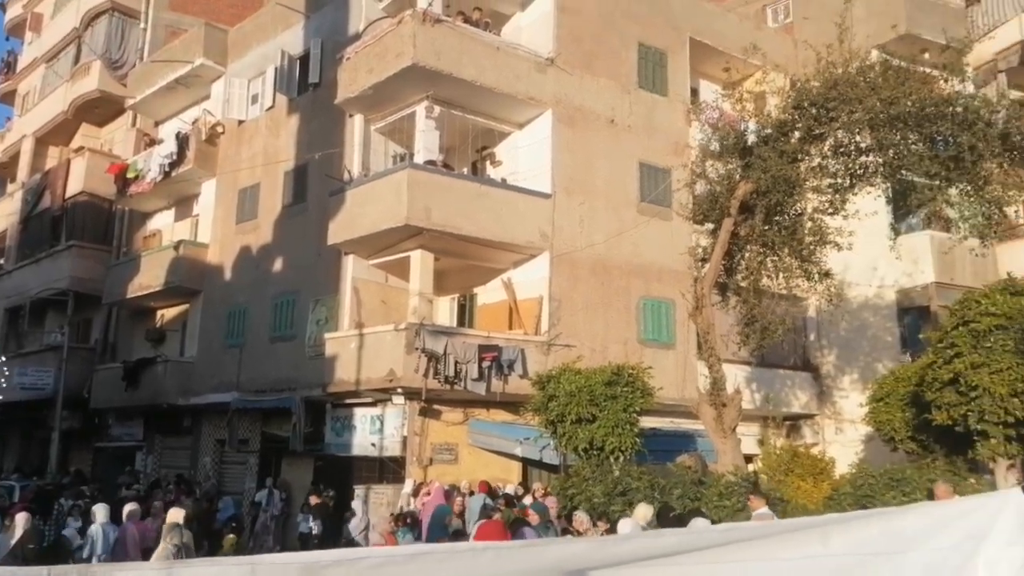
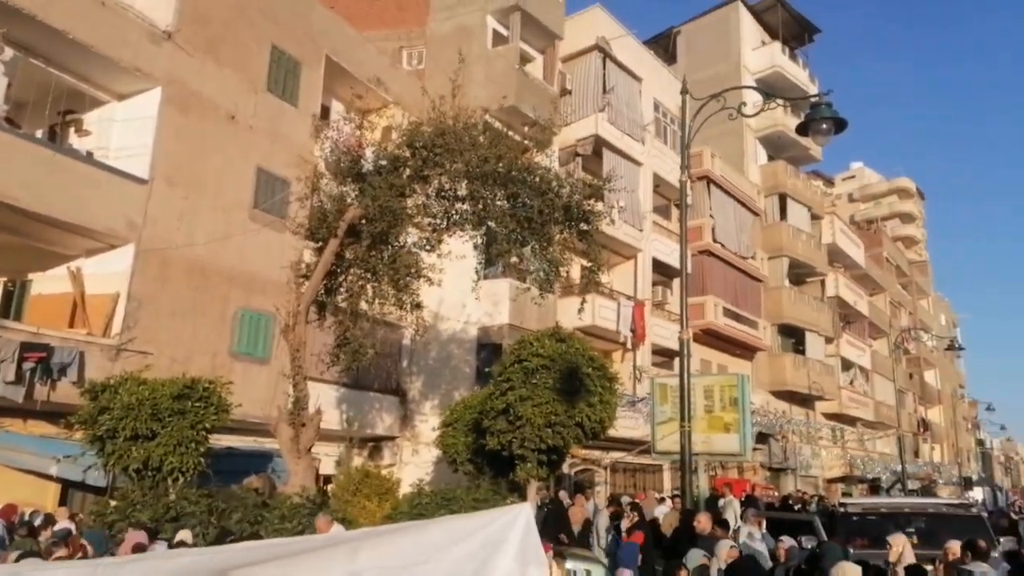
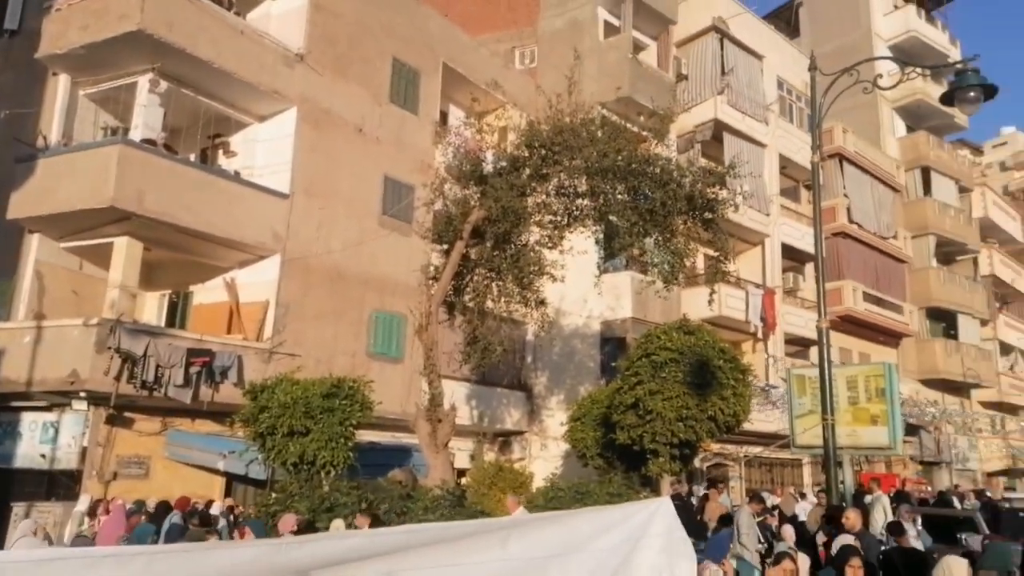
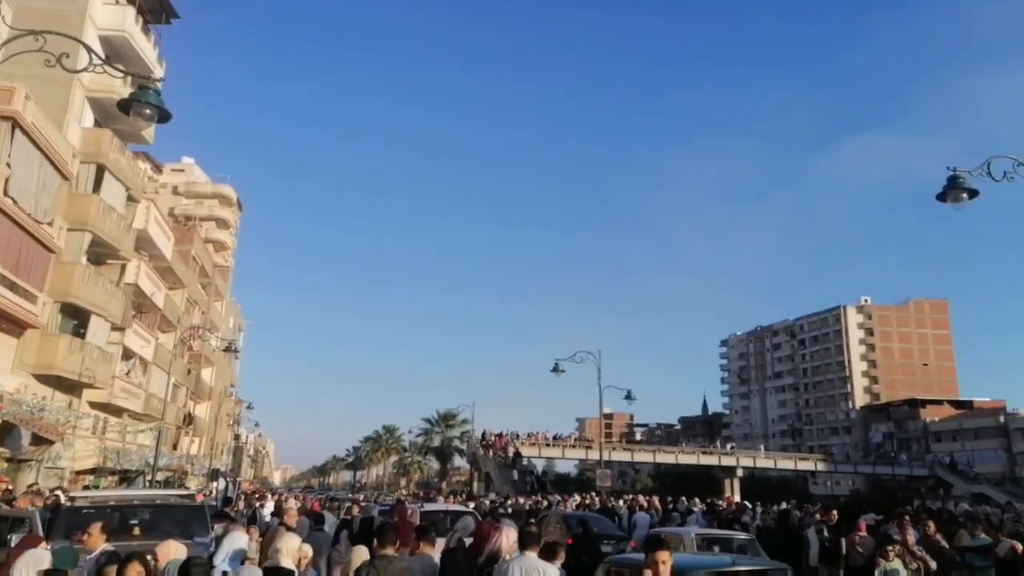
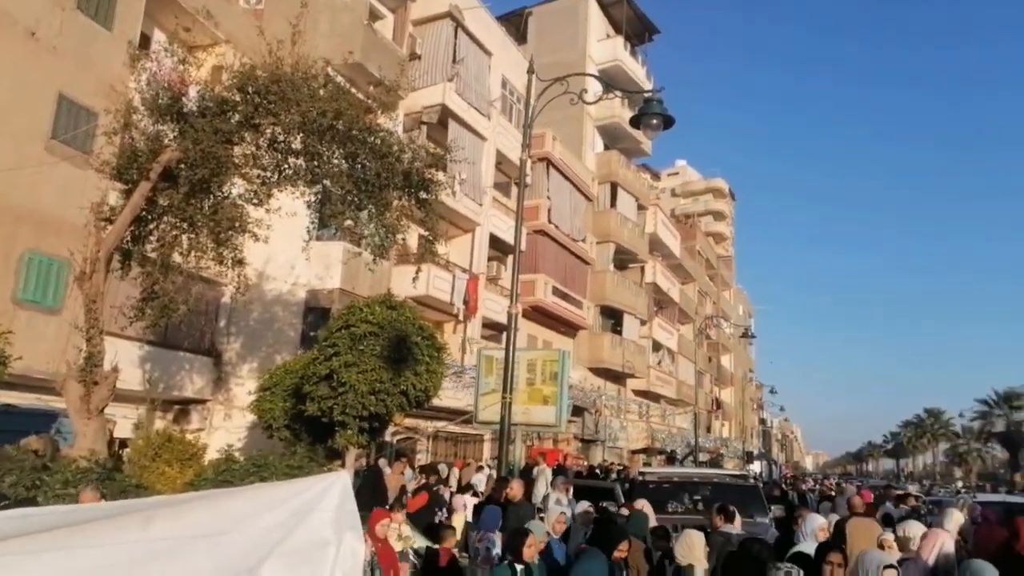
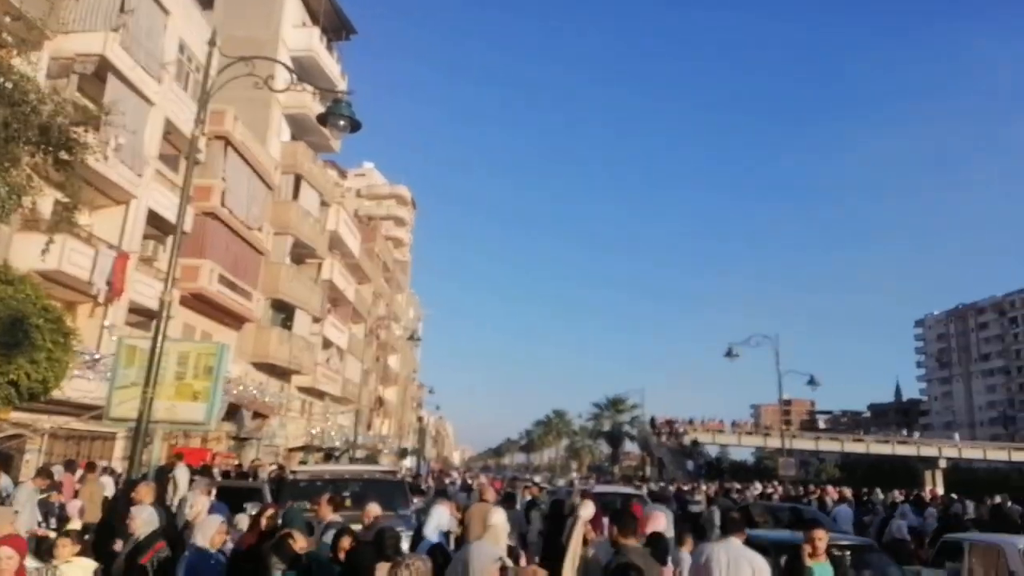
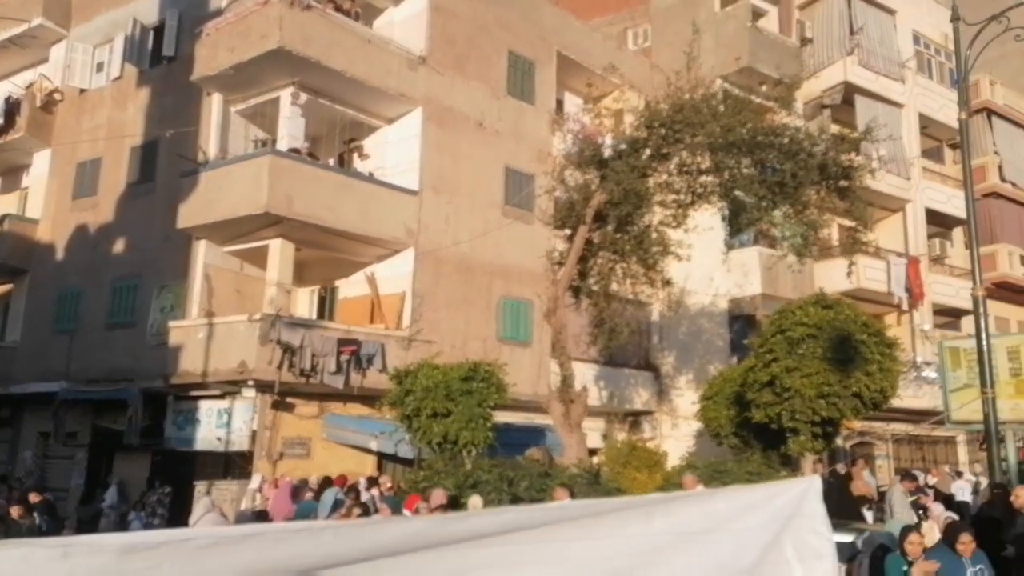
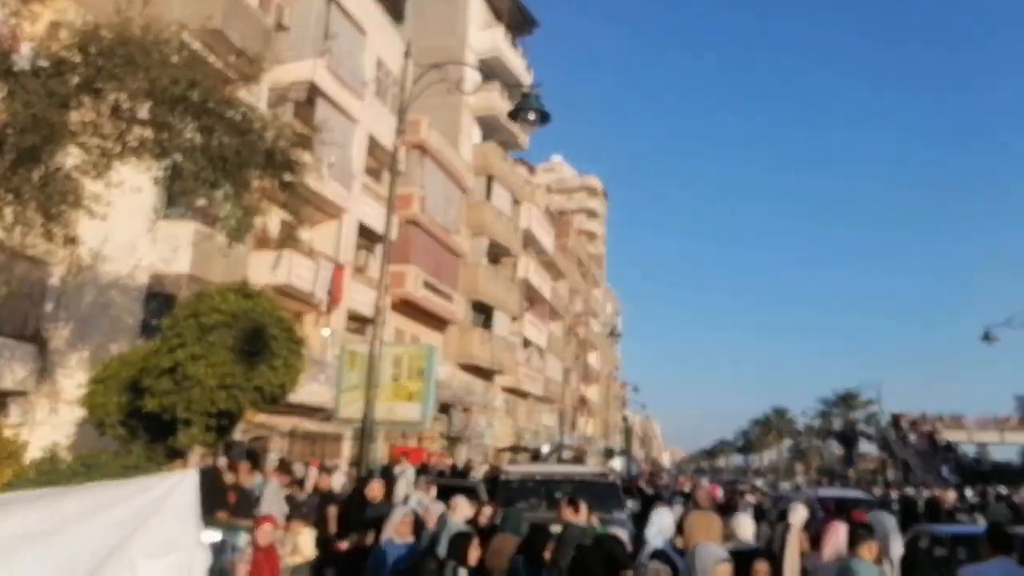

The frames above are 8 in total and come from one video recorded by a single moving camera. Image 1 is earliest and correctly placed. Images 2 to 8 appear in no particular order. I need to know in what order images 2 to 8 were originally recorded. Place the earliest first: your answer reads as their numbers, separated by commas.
7, 3, 2, 5, 8, 6, 4
